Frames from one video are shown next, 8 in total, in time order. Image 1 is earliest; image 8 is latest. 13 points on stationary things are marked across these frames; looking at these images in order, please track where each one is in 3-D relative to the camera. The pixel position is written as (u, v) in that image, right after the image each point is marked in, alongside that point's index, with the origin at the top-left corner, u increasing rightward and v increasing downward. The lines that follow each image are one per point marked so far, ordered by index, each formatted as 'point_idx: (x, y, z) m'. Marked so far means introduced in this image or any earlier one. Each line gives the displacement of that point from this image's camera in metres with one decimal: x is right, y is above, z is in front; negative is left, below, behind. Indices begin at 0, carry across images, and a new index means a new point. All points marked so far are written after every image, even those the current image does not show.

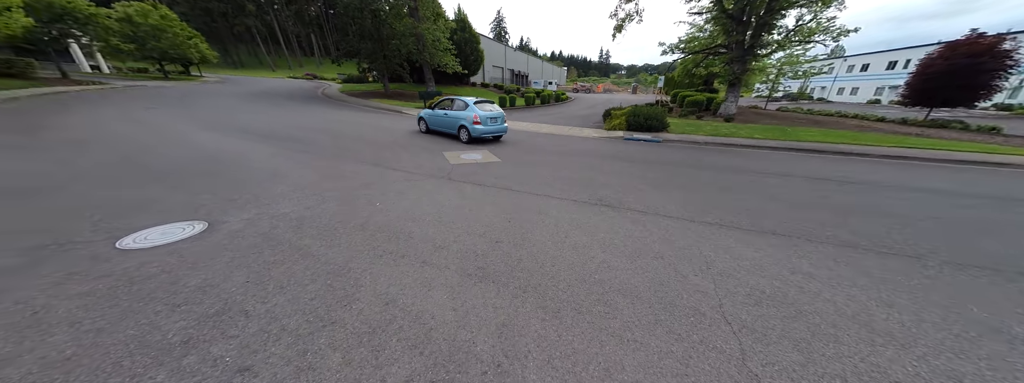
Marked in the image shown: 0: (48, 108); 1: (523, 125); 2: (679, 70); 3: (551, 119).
0: (-16.9, +3.0, +9.8) m
1: (+0.3, +2.7, +11.1) m
2: (+8.9, +6.4, +14.4) m
3: (+1.8, +3.5, +13.3) m
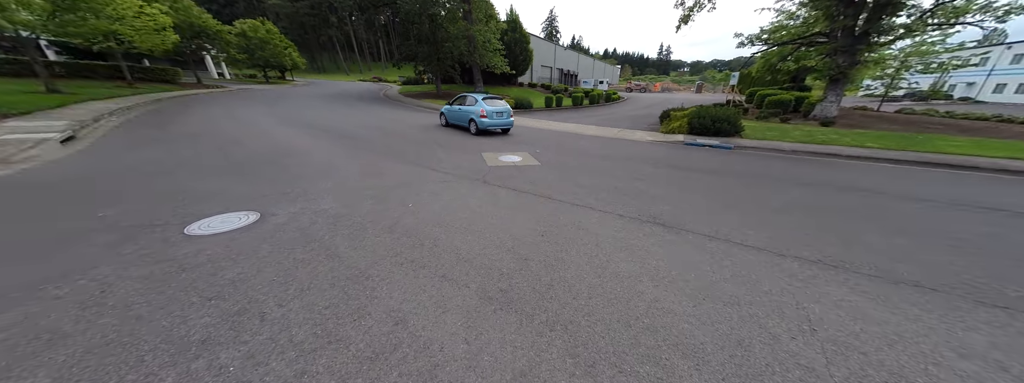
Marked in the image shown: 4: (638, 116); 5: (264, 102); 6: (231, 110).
0: (-15.0, +3.8, +12.2) m
1: (+2.1, +2.5, +10.6) m
2: (+11.3, +5.8, +12.4) m
3: (+4.0, +3.2, +12.5) m
4: (+6.3, +3.8, +14.1) m
5: (-14.1, +5.0, +15.3) m
6: (-12.5, +3.6, +12.0) m
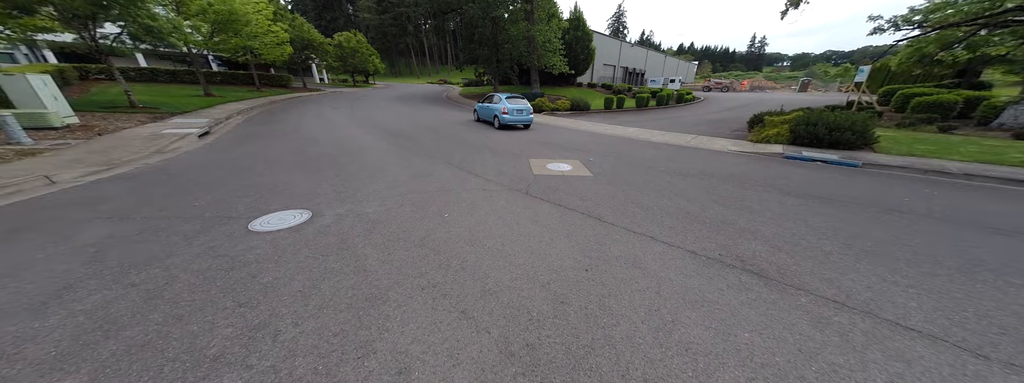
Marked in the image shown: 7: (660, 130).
0: (-12.2, +4.4, +14.5) m
1: (+4.2, +2.1, +9.6) m
2: (+13.7, +4.8, +9.6) m
3: (+6.4, +2.7, +11.2) m
4: (+9.0, +3.1, +12.2) m
5: (-10.6, +5.6, +17.4) m
6: (-9.8, +4.1, +13.8) m
7: (+5.4, +2.2, +10.0) m
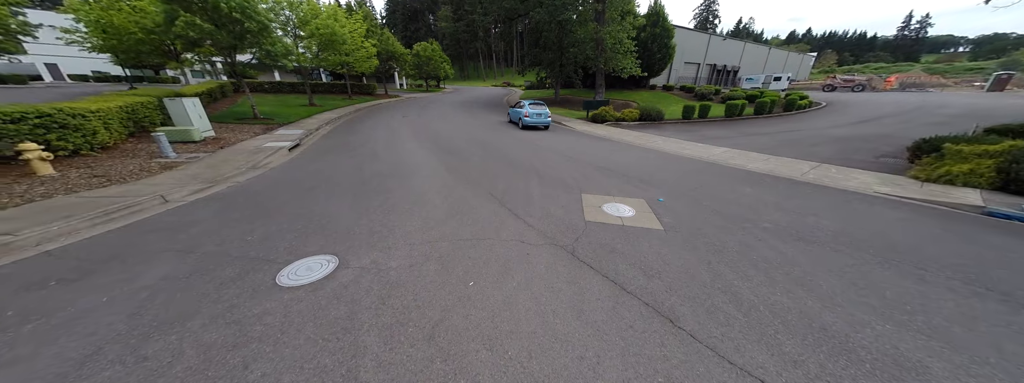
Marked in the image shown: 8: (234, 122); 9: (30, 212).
0: (-8.8, +4.4, +16.2) m
1: (+6.0, +1.1, +7.9) m
2: (+15.4, +3.2, +5.8) m
3: (+8.5, +1.6, +8.9) m
4: (+11.3, +1.8, +9.4) m
5: (-6.5, +5.4, +18.7) m
6: (-6.6, +3.9, +15.0) m
7: (+7.2, +1.1, +8.0) m
8: (-11.7, +2.9, +11.5) m
9: (-6.4, -0.3, +3.6) m
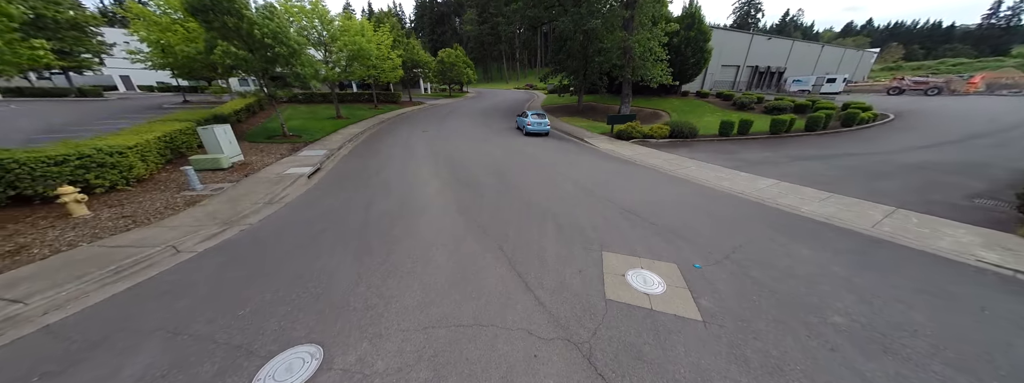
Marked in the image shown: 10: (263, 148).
0: (-7.5, +3.7, +16.4) m
1: (+6.4, +0.1, +6.9) m
2: (+15.7, +2.1, +4.0) m
3: (+9.0, +0.6, +7.7) m
4: (+11.9, +0.8, +7.9) m
5: (-5.1, +4.6, +18.7) m
6: (-5.5, +3.1, +15.1) m
7: (+7.7, +0.1, +7.0) m
8: (-10.9, +2.2, +12.0) m
9: (-6.3, -1.1, +3.7) m
10: (-10.0, +1.8, +11.0) m
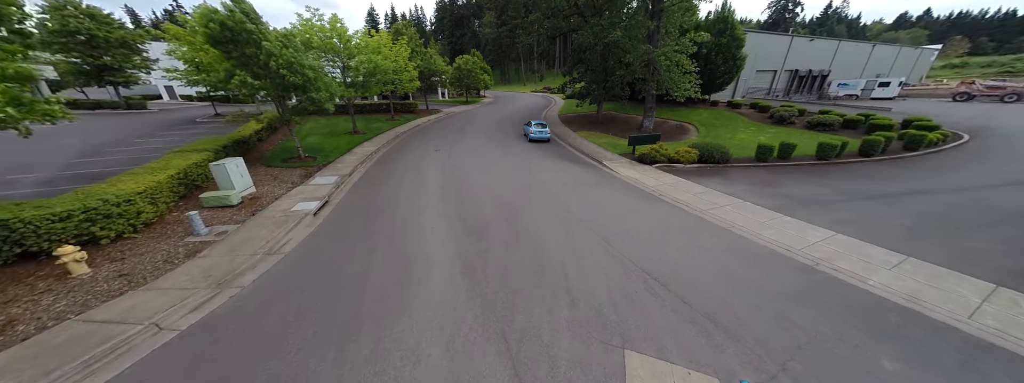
0: (-6.6, +2.6, +16.3) m
1: (+6.6, -1.1, +5.9) m
2: (+15.8, +0.8, +2.4) m
3: (+9.3, -0.7, +6.5) m
4: (+12.1, -0.5, +6.6) m
5: (-4.0, +3.5, +18.4) m
6: (-4.6, +2.0, +14.8) m
7: (+7.9, -1.1, +5.9) m
8: (-10.3, +1.2, +12.1) m
9: (-6.3, -2.1, +3.5) m
10: (-9.5, +0.7, +11.0) m
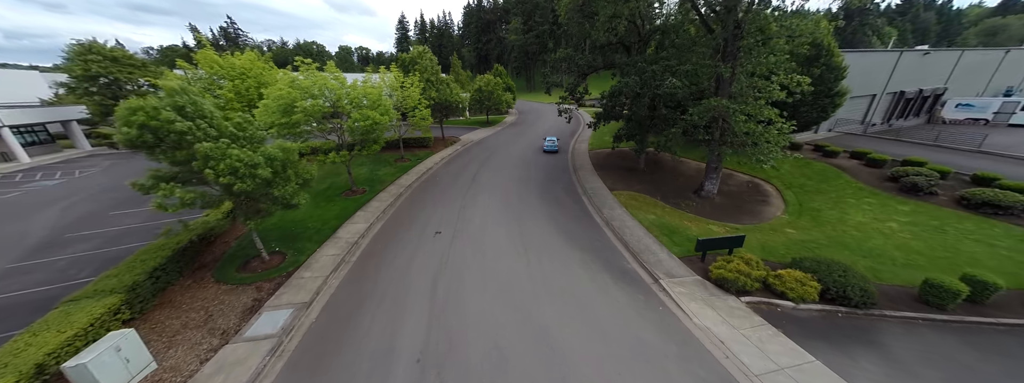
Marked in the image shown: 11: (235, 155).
0: (-5.7, -1.6, +13.3) m
1: (+6.5, -5.4, +1.8) m
2: (+15.3, -3.7, -2.6) m
3: (+9.2, -5.1, +2.1) m
4: (+12.1, -4.9, +1.9) m
5: (-2.9, -0.7, +15.2) m
6: (-3.8, -2.2, +11.6) m
7: (+7.8, -5.5, +1.6) m
8: (-9.7, -2.9, +9.5) m
9: (-6.6, -6.3, +0.6) m
10: (-9.0, -3.4, +8.3) m
11: (-8.4, +1.3, +8.0) m
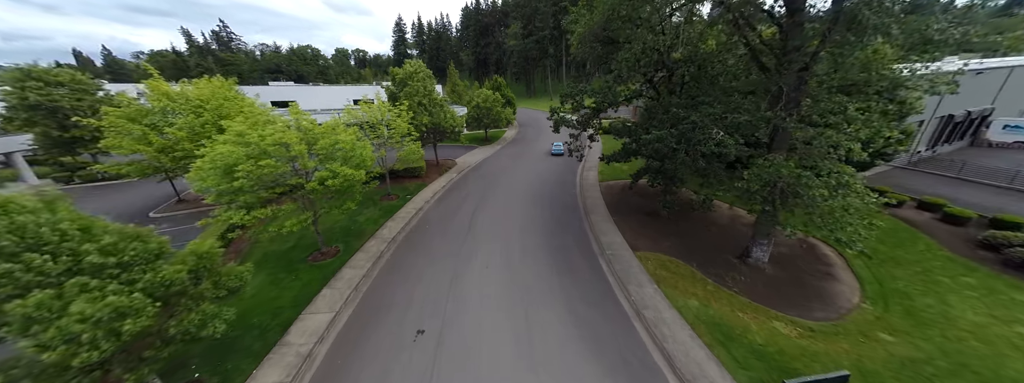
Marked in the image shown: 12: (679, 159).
0: (-5.5, -4.7, +10.4) m
1: (+6.7, -8.4, -1.1) m
2: (+15.5, -6.7, -5.4) m
3: (+9.5, -8.1, -0.7) m
4: (+12.3, -7.9, -0.9) m
5: (-2.7, -3.8, +12.3) m
6: (-3.7, -5.2, +8.7) m
7: (+8.0, -8.5, -1.3) m
8: (-9.5, -6.0, +6.6) m
9: (-6.3, -9.4, -2.4) m
10: (-8.8, -6.5, +5.4) m
11: (-8.2, -1.8, +5.1) m
12: (+6.9, +1.4, +11.3) m
